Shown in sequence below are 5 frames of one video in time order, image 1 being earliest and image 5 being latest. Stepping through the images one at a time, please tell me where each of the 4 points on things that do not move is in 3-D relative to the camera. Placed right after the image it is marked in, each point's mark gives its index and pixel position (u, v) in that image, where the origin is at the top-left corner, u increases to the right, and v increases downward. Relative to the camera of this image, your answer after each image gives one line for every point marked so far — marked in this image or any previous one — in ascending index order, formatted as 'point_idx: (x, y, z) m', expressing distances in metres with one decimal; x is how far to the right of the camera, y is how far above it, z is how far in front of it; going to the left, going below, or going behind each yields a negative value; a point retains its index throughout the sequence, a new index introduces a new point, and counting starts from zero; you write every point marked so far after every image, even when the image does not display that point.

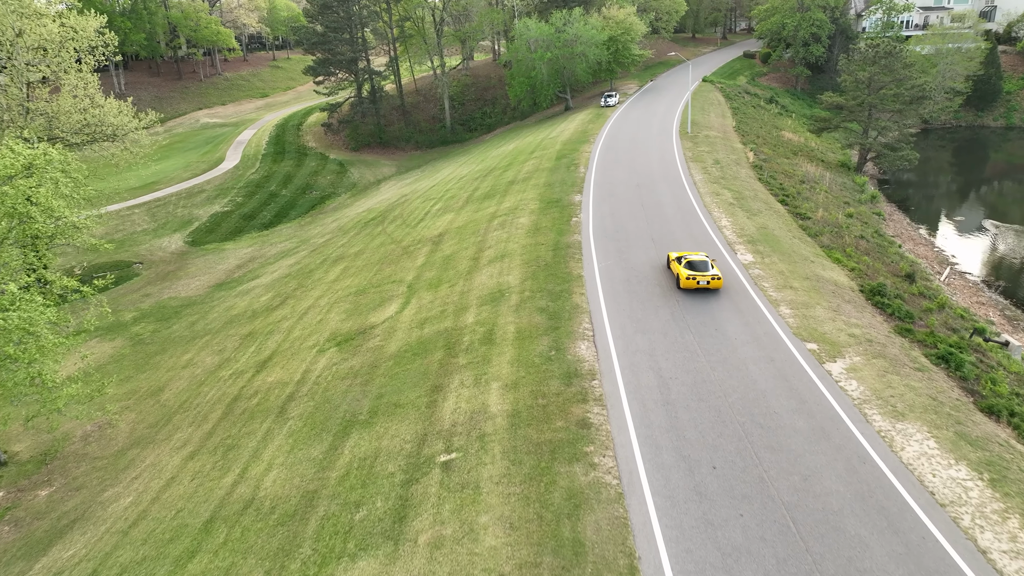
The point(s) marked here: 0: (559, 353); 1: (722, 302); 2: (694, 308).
0: (+1.1, -1.5, +15.9) m
1: (+5.6, -0.4, +18.2) m
2: (+4.8, -0.5, +17.9) m
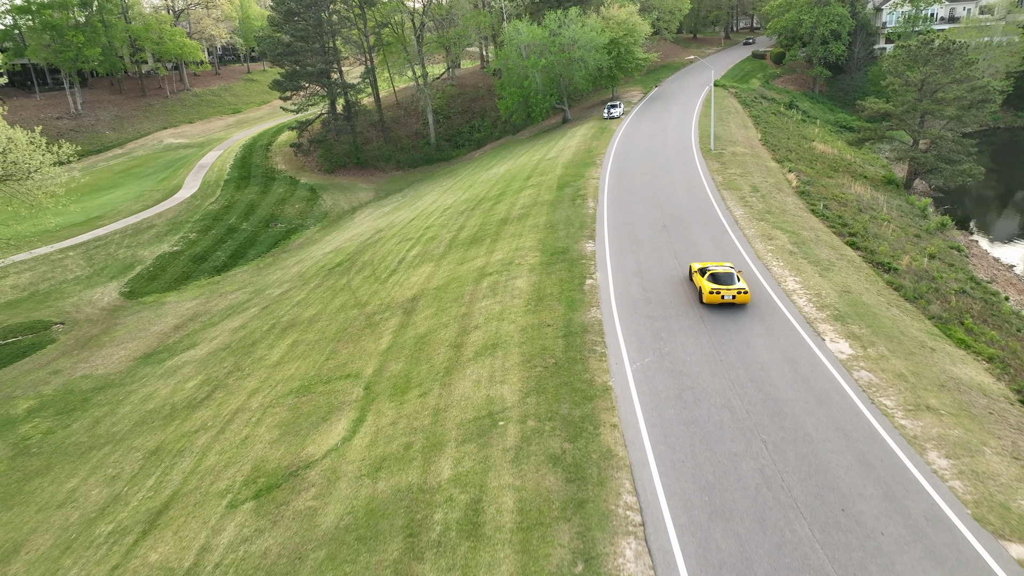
0: (+1.1, -3.9, +9.5) m
1: (+5.5, -2.7, +11.8) m
2: (+4.8, -2.8, +11.5) m
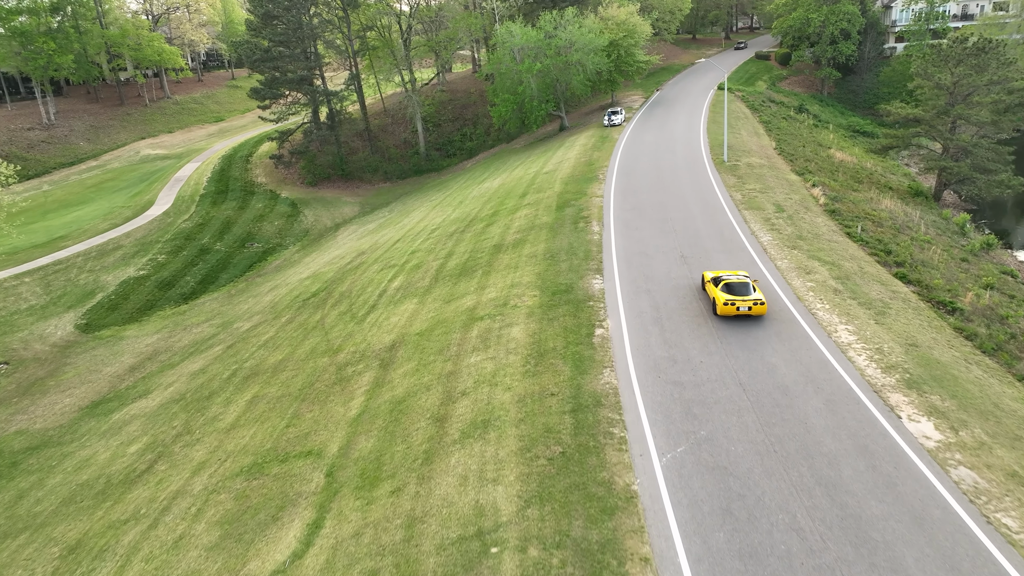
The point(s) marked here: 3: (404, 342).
0: (+1.1, -5.1, +6.2) m
1: (+5.5, -3.8, +8.6) m
2: (+4.7, -4.0, +8.3) m
3: (-3.1, -1.5, +19.3) m
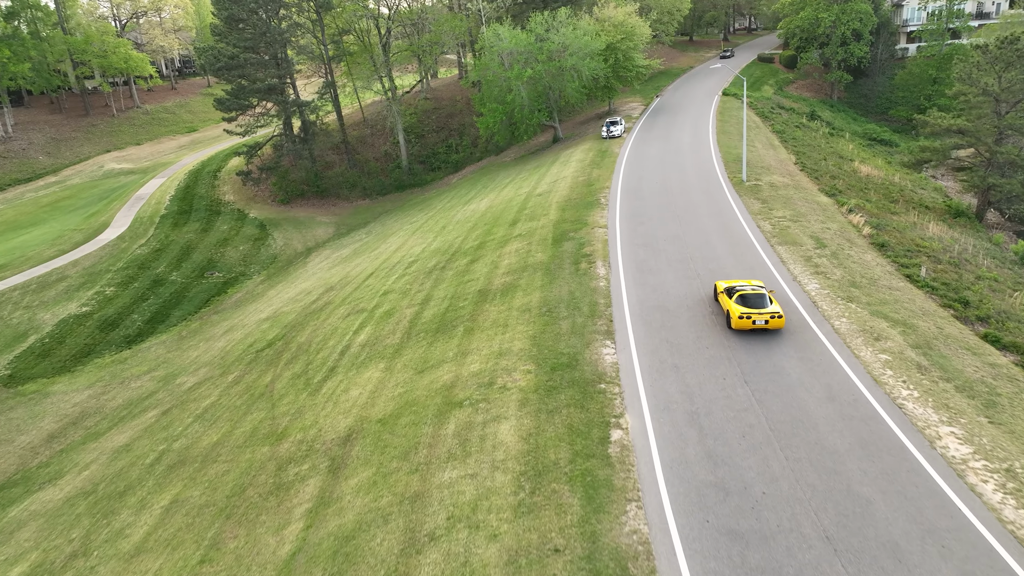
0: (+1.0, -6.7, +2.0) m
1: (+5.4, -5.3, +4.4) m
2: (+4.6, -5.5, +4.1) m
3: (-3.3, -3.2, +15.1) m
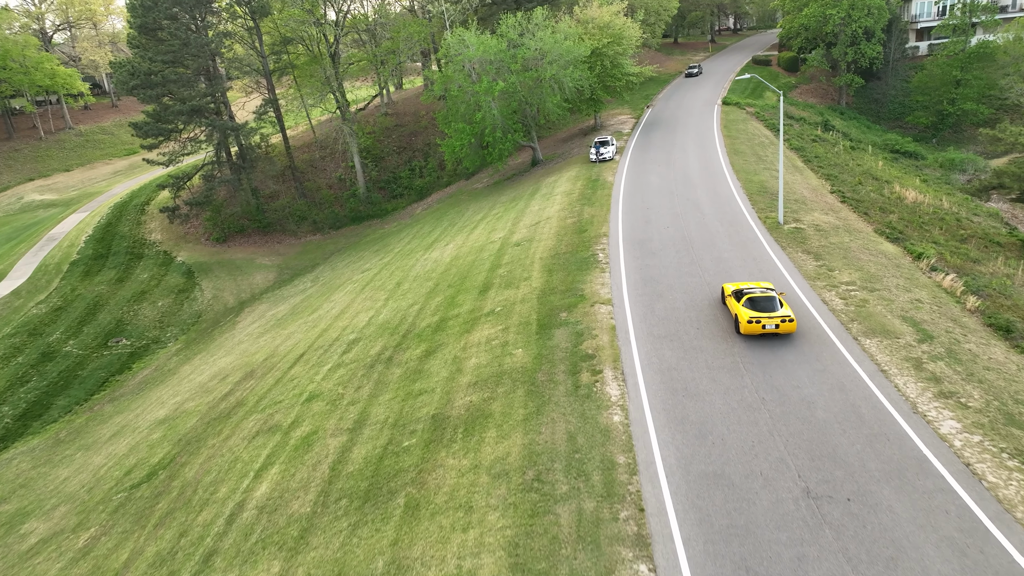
0: (+1.1, -9.1, -4.7) m
1: (+5.3, -7.7, -2.2) m
2: (+4.6, -7.8, -2.5) m
3: (-3.7, -5.8, +8.3) m
